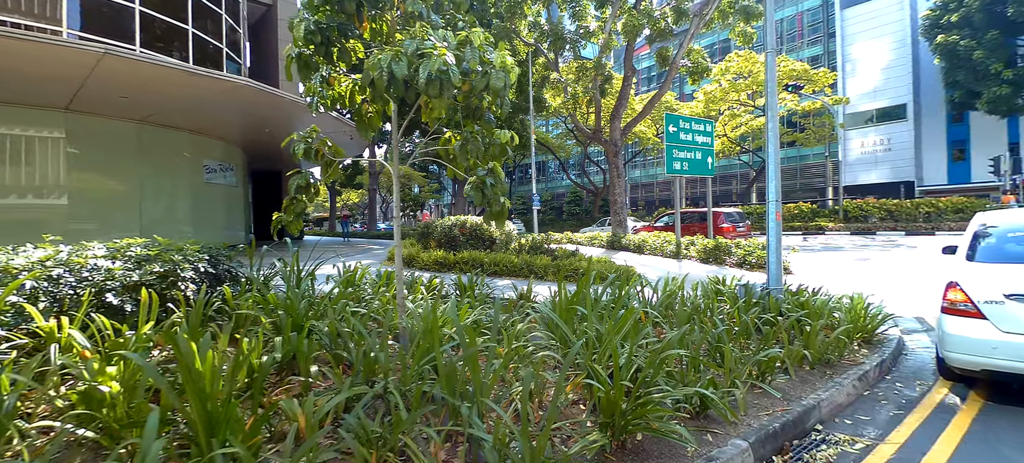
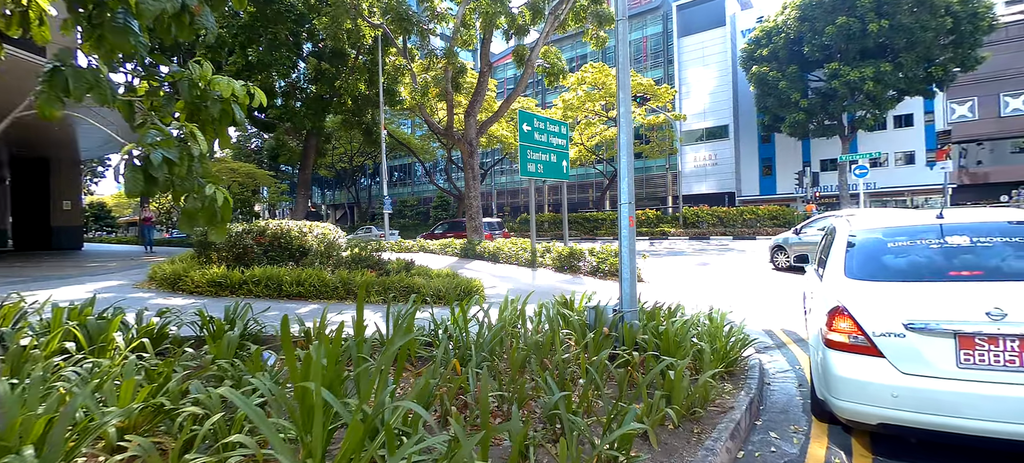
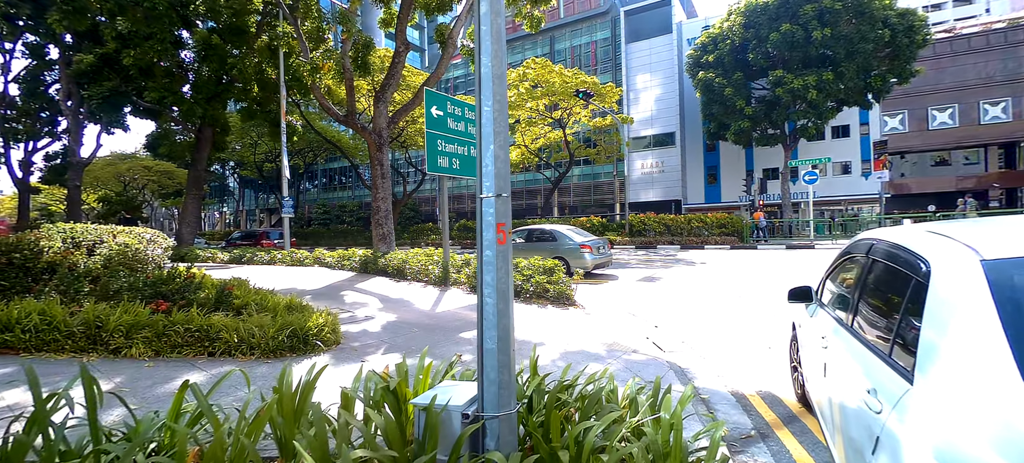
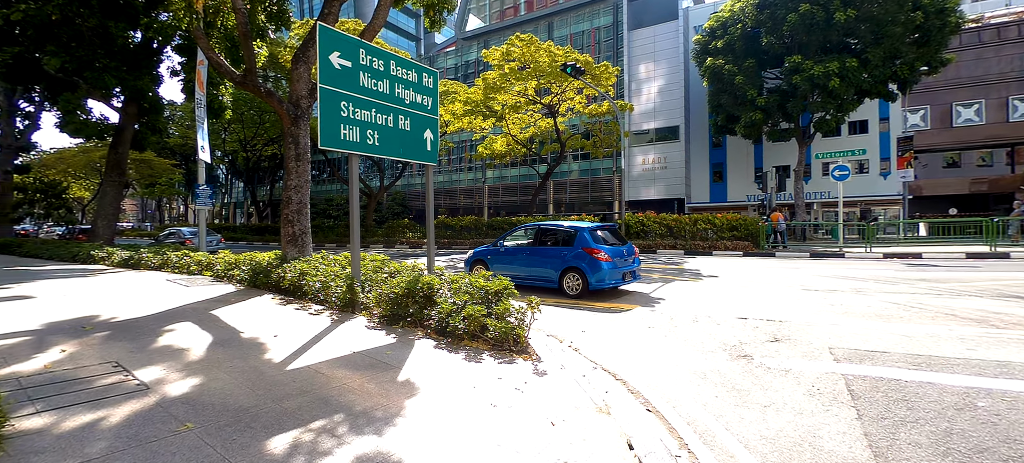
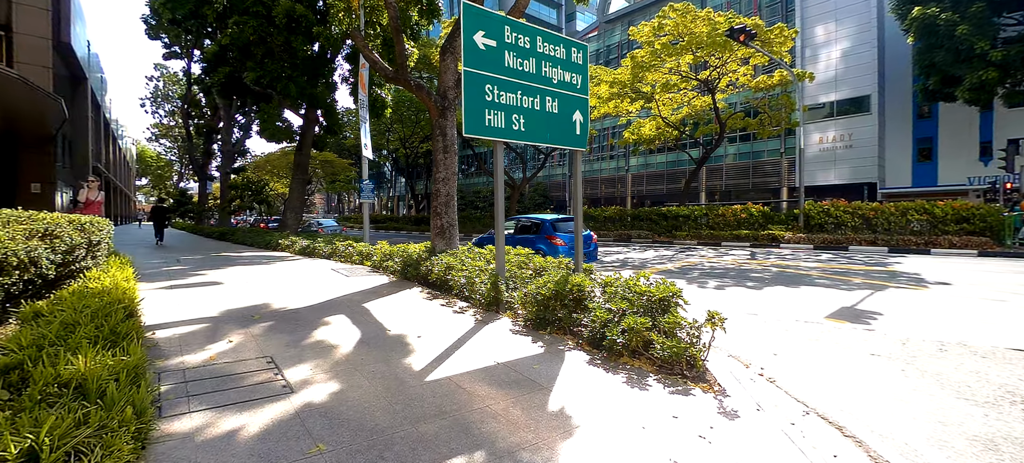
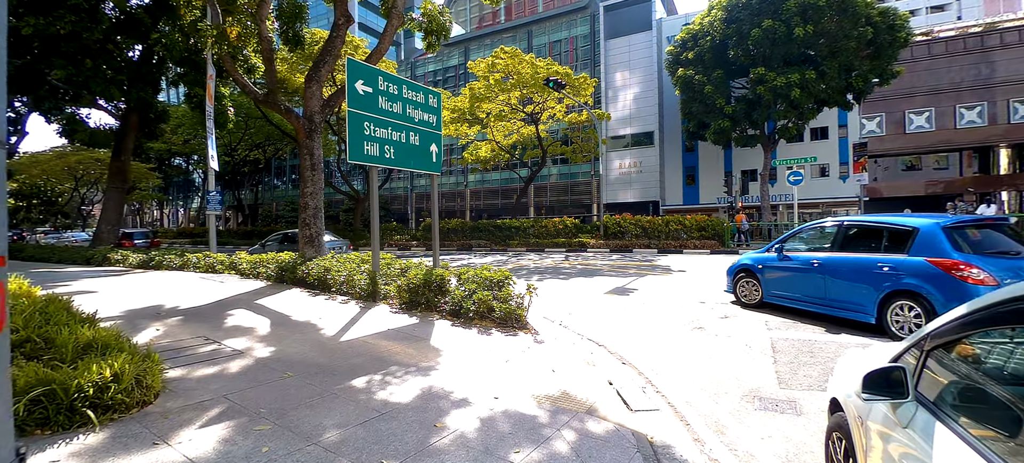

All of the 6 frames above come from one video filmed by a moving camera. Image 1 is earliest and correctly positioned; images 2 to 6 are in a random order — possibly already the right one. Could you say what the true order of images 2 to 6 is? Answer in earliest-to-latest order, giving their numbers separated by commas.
2, 3, 6, 4, 5
